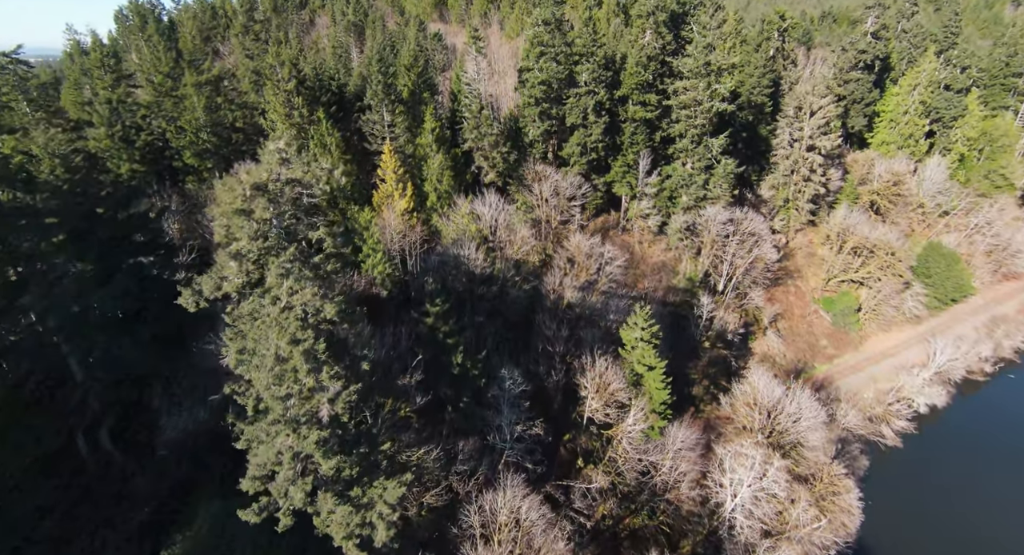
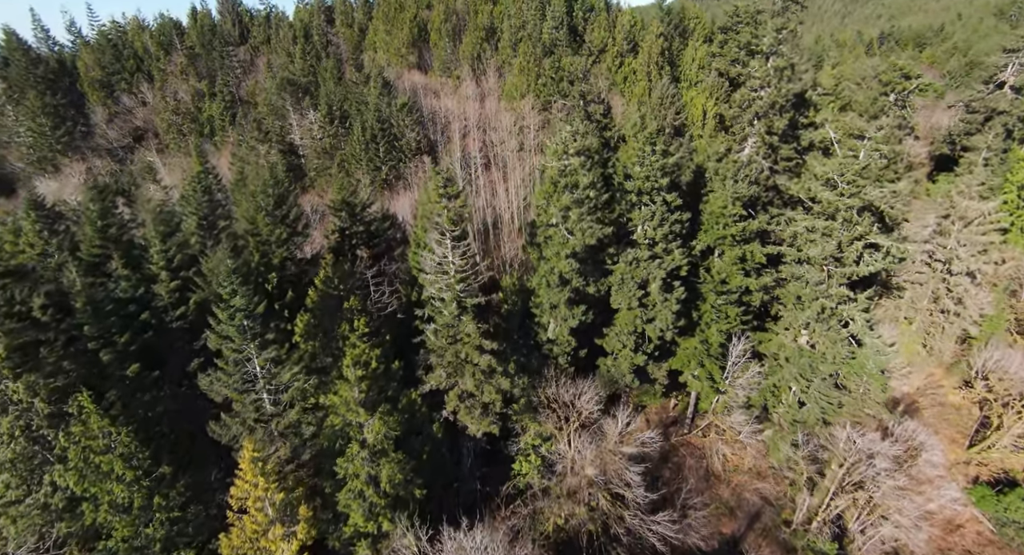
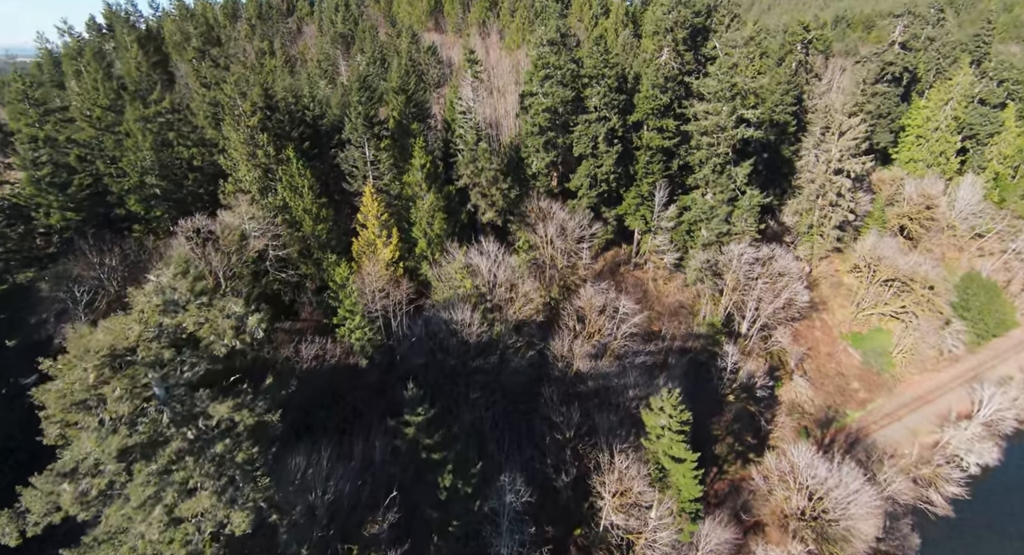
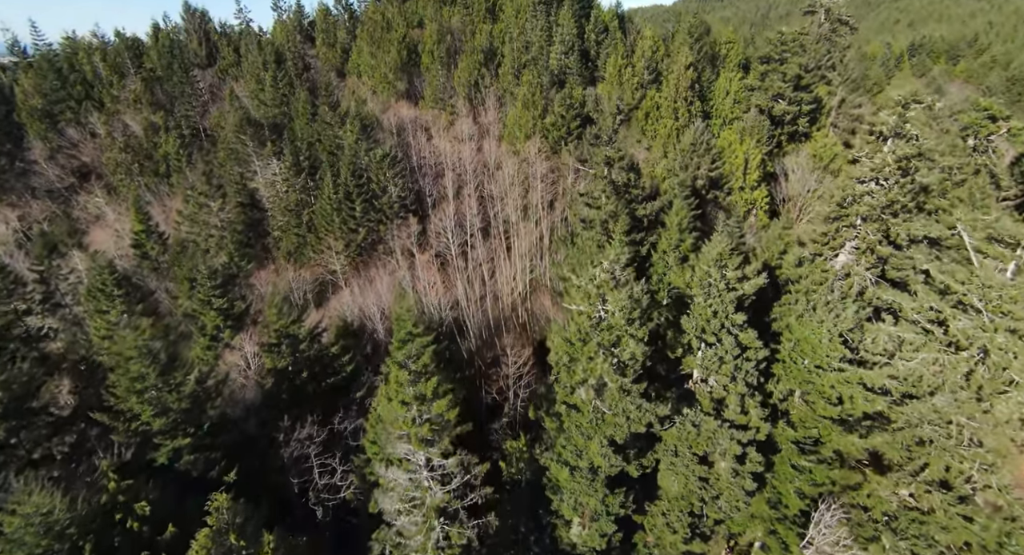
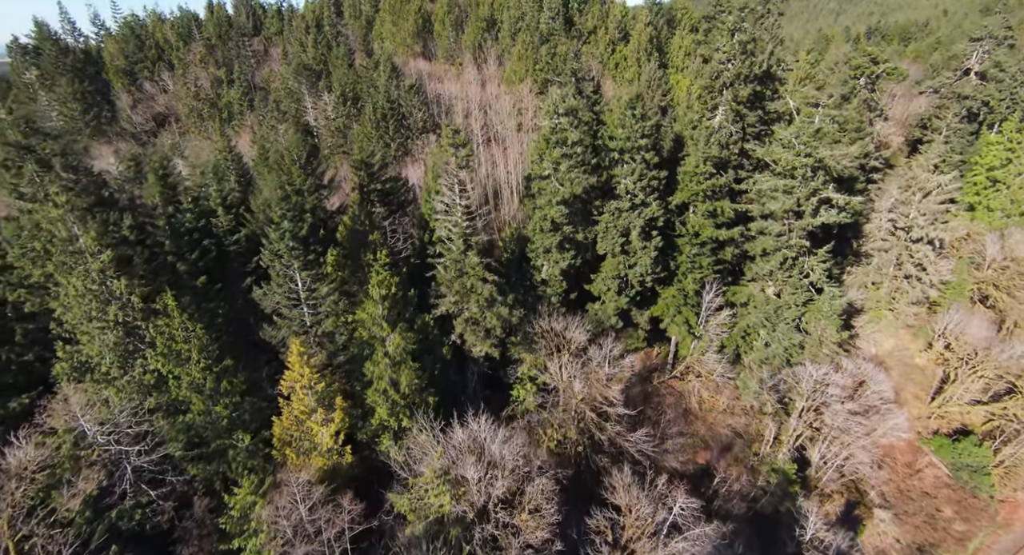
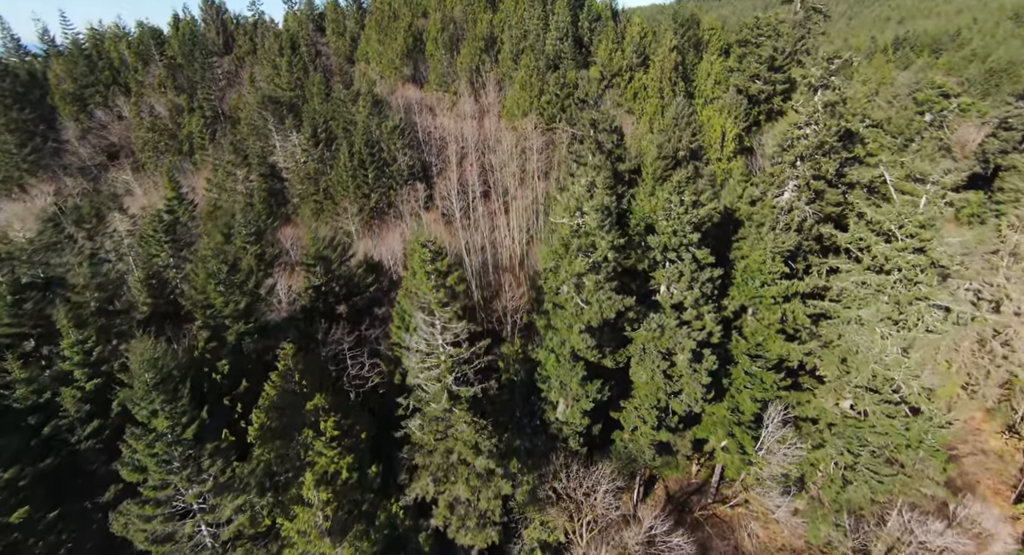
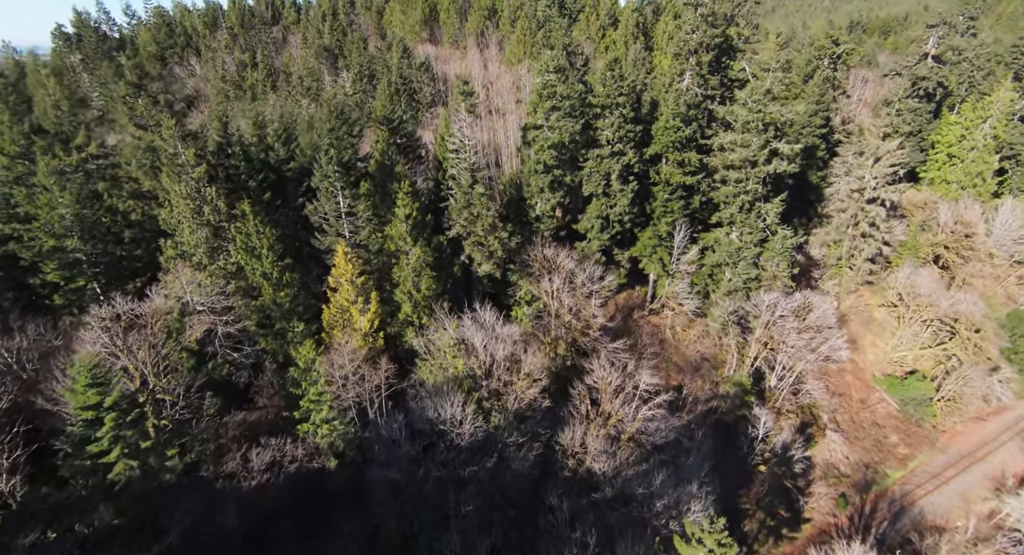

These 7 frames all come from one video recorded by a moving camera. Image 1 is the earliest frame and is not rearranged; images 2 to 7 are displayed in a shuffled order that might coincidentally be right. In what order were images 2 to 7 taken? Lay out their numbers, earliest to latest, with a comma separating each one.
3, 7, 5, 2, 6, 4
